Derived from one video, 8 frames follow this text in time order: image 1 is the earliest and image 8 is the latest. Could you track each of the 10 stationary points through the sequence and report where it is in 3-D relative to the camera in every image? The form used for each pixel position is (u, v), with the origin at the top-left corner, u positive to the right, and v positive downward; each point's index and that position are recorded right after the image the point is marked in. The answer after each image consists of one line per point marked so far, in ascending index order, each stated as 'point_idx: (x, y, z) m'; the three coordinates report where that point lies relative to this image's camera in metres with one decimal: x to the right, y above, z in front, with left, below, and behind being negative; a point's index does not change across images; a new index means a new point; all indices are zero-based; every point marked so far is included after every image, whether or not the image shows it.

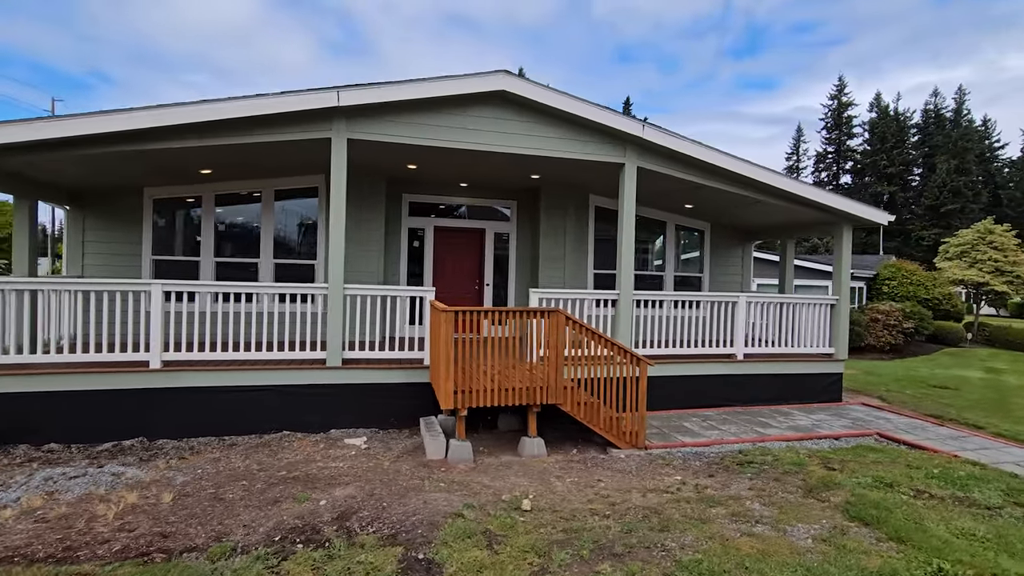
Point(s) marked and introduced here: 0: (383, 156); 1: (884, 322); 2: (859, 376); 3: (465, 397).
0: (-1.9, +1.9, +7.4) m
1: (+11.2, -1.0, +15.5) m
2: (+7.5, -1.9, +11.0) m
3: (-0.5, -1.0, +4.9) m
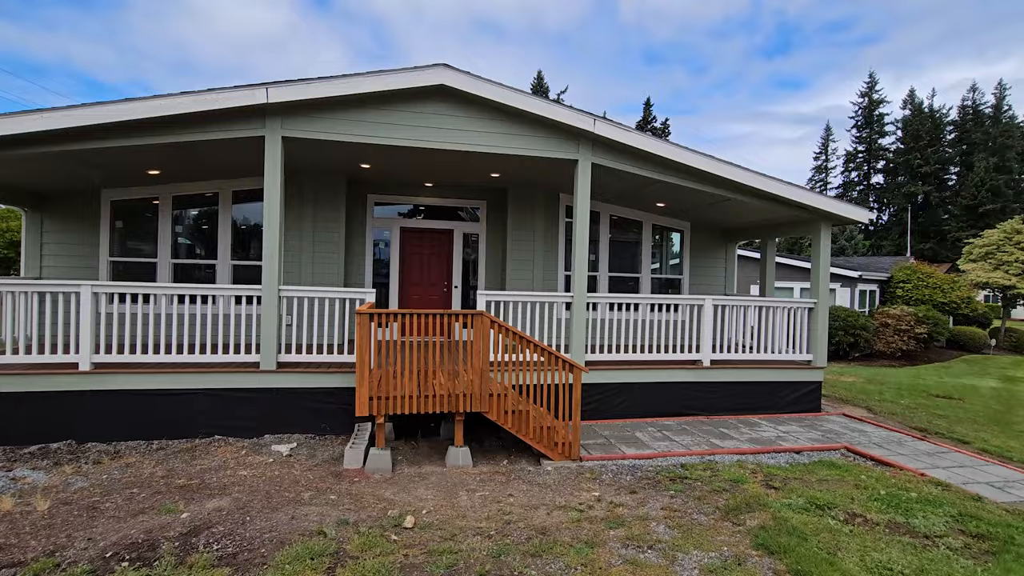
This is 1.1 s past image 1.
0: (-2.5, +1.9, +7.2) m
1: (+11.0, -1.1, +14.7) m
2: (+7.1, -1.9, +10.4) m
3: (-1.2, -1.1, +4.7) m
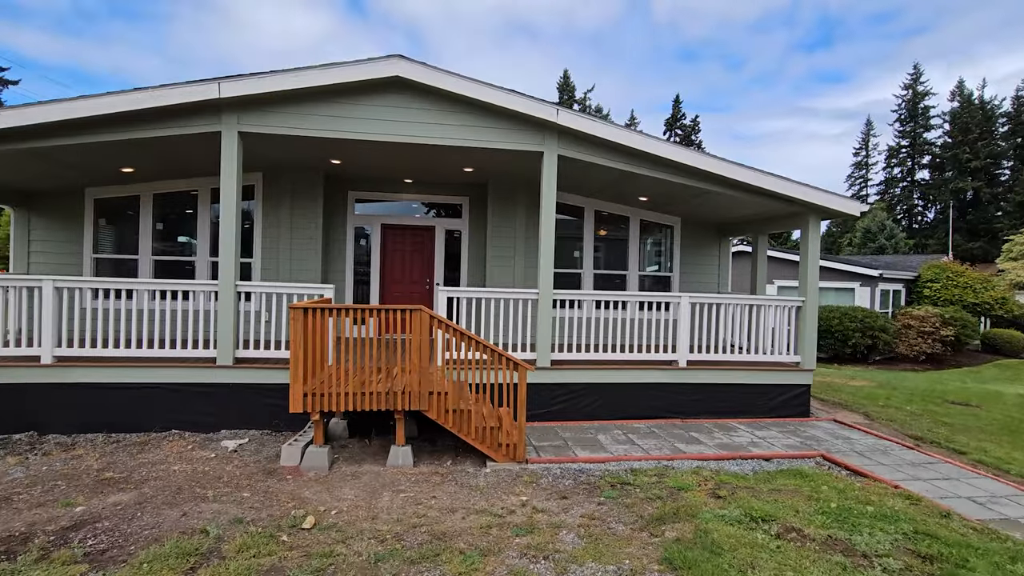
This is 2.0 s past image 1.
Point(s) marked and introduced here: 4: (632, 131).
0: (-2.9, +1.9, +7.2) m
1: (+11.0, -1.1, +13.8) m
2: (+6.9, -1.9, +9.8) m
3: (-1.8, -1.0, +4.6) m
4: (+1.4, +1.9, +6.1) m
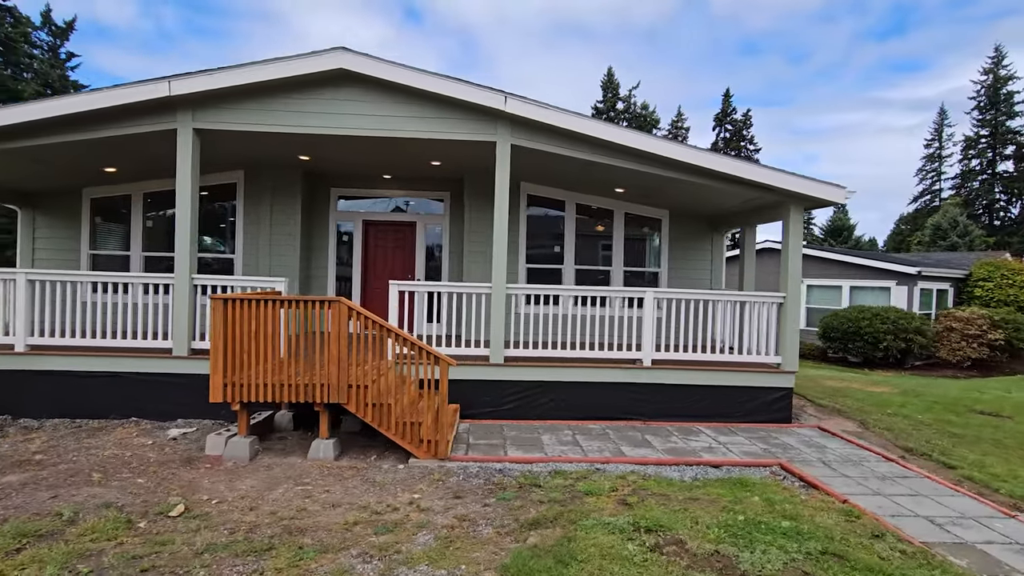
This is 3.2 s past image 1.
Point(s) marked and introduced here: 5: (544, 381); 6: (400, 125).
0: (-3.4, +2.0, +7.3) m
1: (+11.1, -1.1, +12.6) m
2: (+6.6, -1.9, +9.0) m
3: (-2.5, -0.9, +4.6) m
4: (+0.8, +2.0, +5.9) m
5: (+0.4, -1.1, +6.2) m
6: (-1.3, +1.9, +6.1) m
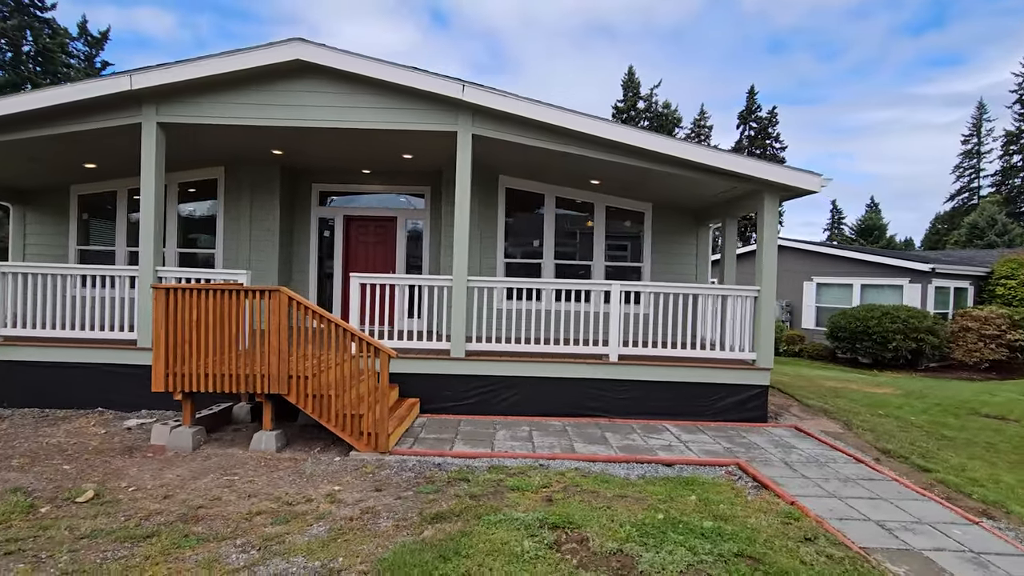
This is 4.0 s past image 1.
0: (-3.8, +2.1, +7.4) m
1: (+10.9, -1.0, +11.9) m
2: (+6.3, -1.8, +8.6) m
3: (-3.0, -0.8, +4.6) m
4: (+0.4, +2.1, +5.7) m
5: (-0.1, -1.0, +6.0) m
6: (-1.8, +2.0, +6.0) m
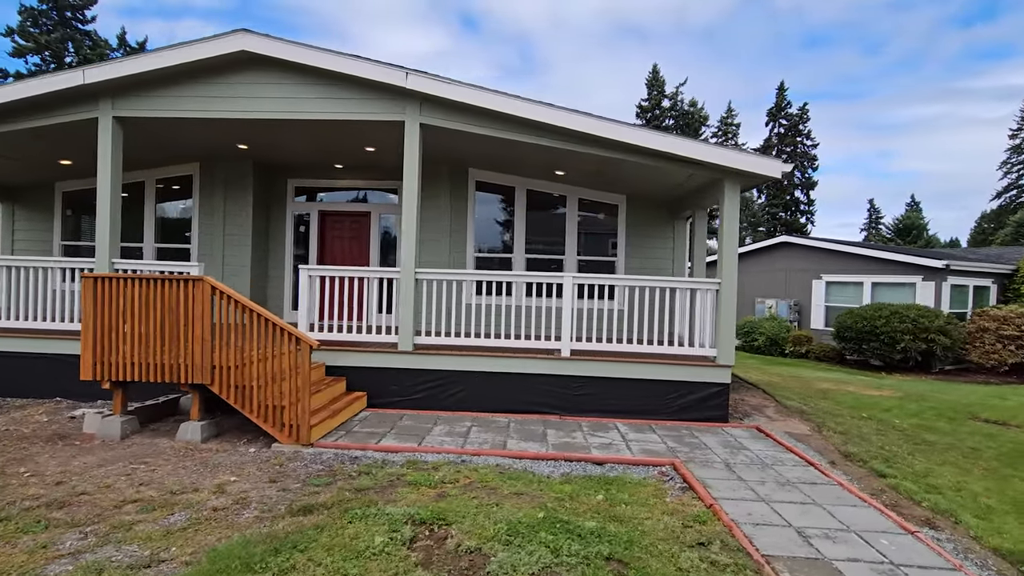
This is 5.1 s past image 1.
0: (-4.3, +2.2, +7.4) m
1: (+10.7, -1.0, +11.2) m
2: (+5.8, -1.7, +8.1) m
3: (-3.7, -0.7, +4.6) m
4: (-0.2, +2.1, +5.6) m
5: (-0.6, -1.0, +5.9) m
6: (-2.4, +2.1, +6.0) m
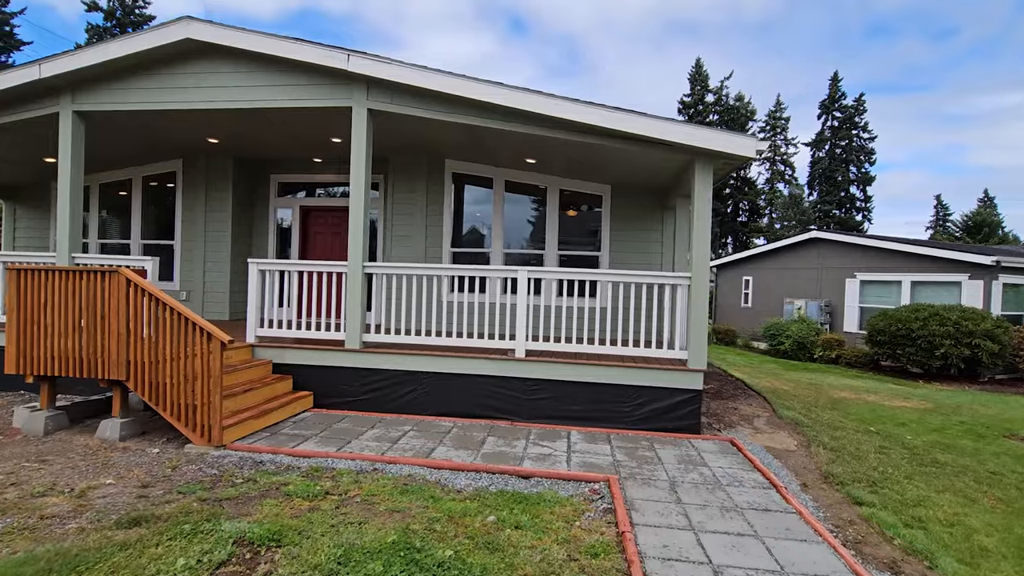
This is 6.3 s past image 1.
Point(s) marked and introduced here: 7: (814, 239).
0: (-4.6, +2.2, +7.4) m
1: (+10.6, -1.0, +9.9) m
2: (+5.5, -1.7, +7.2) m
3: (-4.3, -0.7, +4.5) m
4: (-0.8, +2.2, +5.2) m
5: (-1.2, -0.9, +5.5) m
6: (-2.9, +2.2, +5.8) m
7: (+8.5, +1.4, +14.3) m
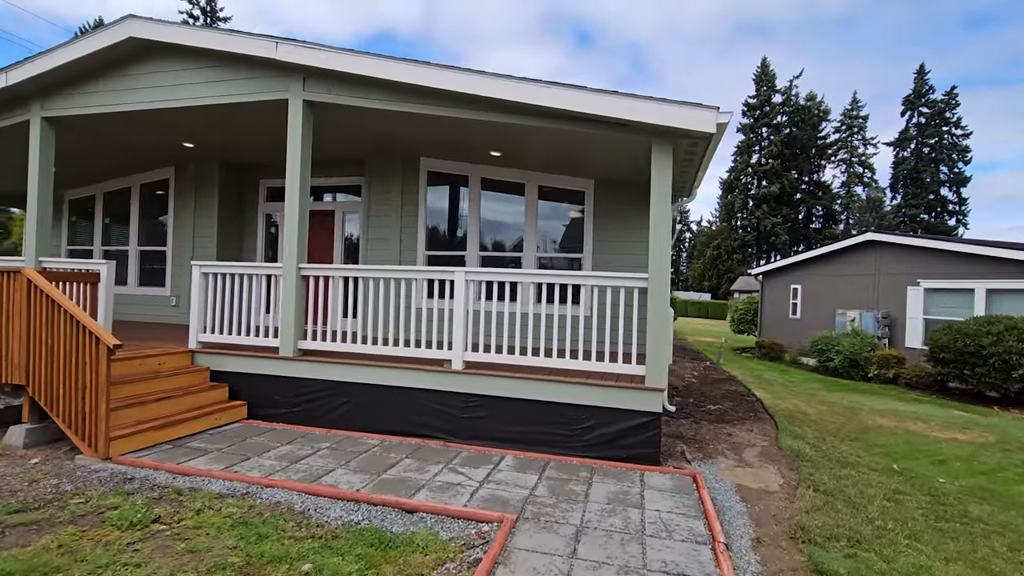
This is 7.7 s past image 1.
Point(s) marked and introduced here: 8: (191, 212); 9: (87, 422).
0: (-4.9, +2.1, +7.4) m
1: (+10.4, -1.1, +8.0) m
2: (+5.0, -1.8, +5.9) m
3: (-4.9, -0.7, +4.5) m
4: (-1.3, +2.2, +4.7) m
5: (-1.7, -0.9, +5.1) m
6: (-3.4, +2.1, +5.6) m
7: (+8.9, +1.1, +12.7) m
8: (-5.2, +1.2, +8.2) m
9: (-3.3, -1.0, +4.0) m
